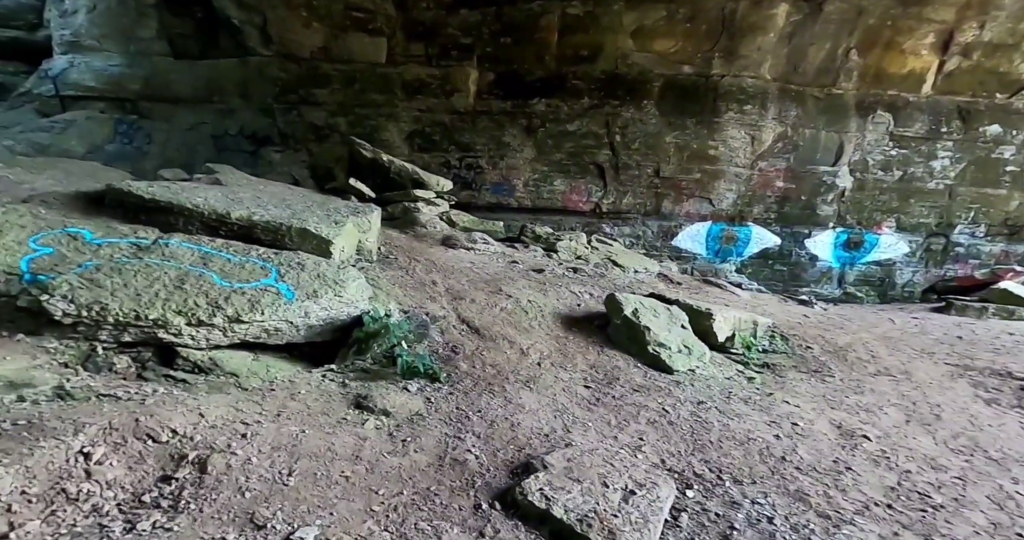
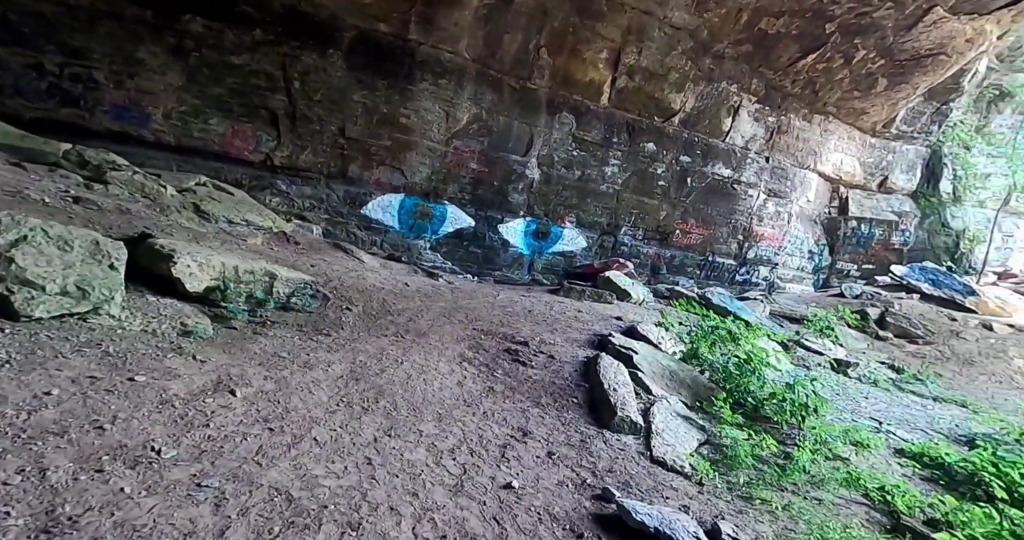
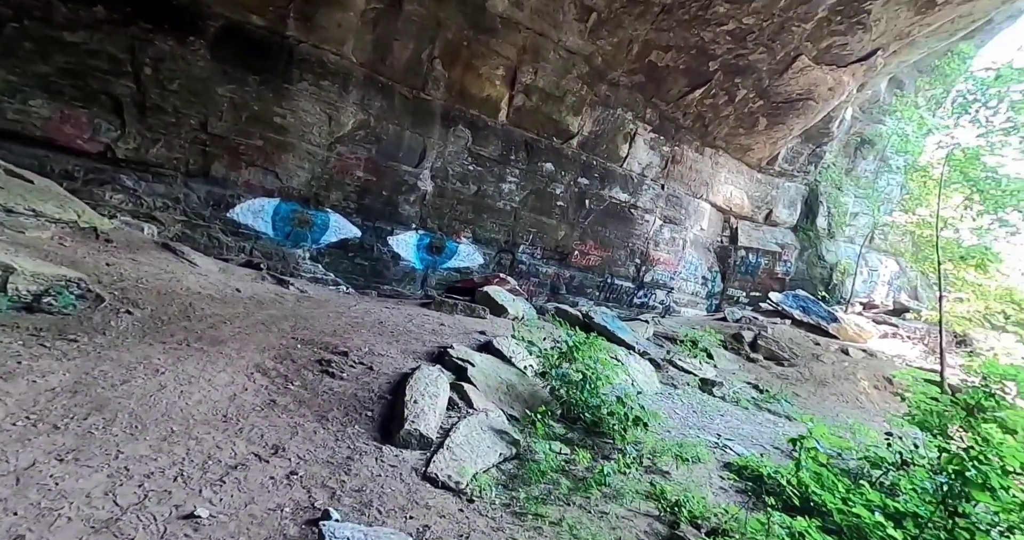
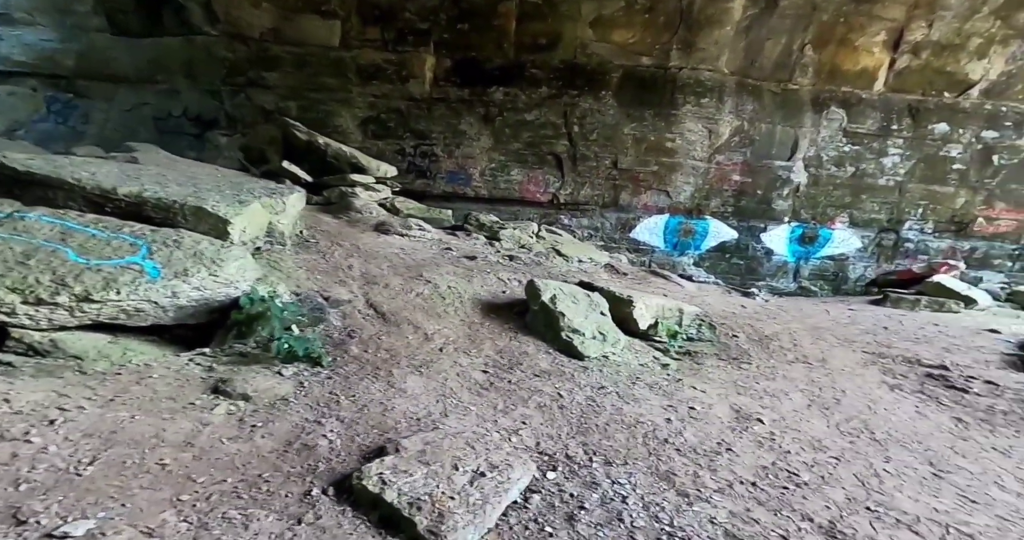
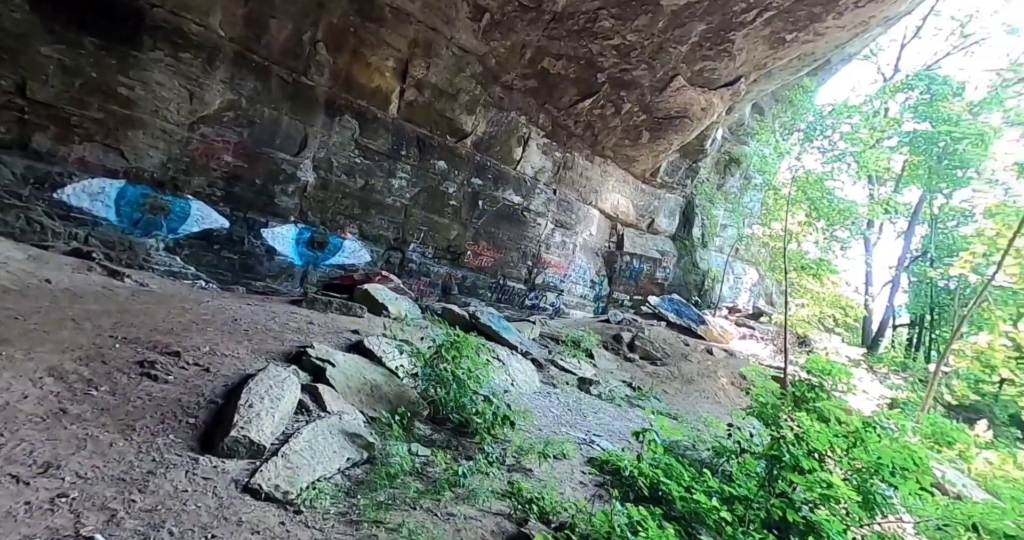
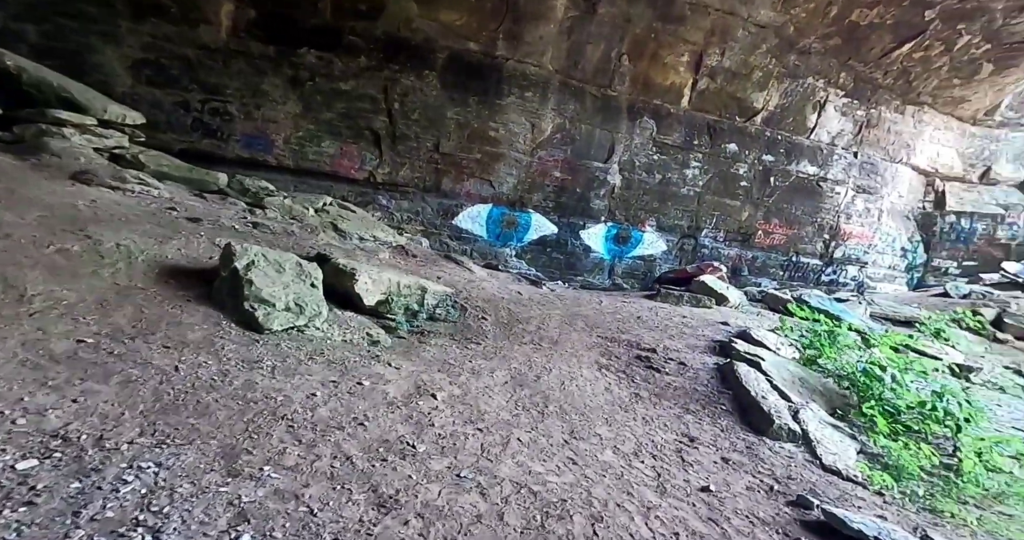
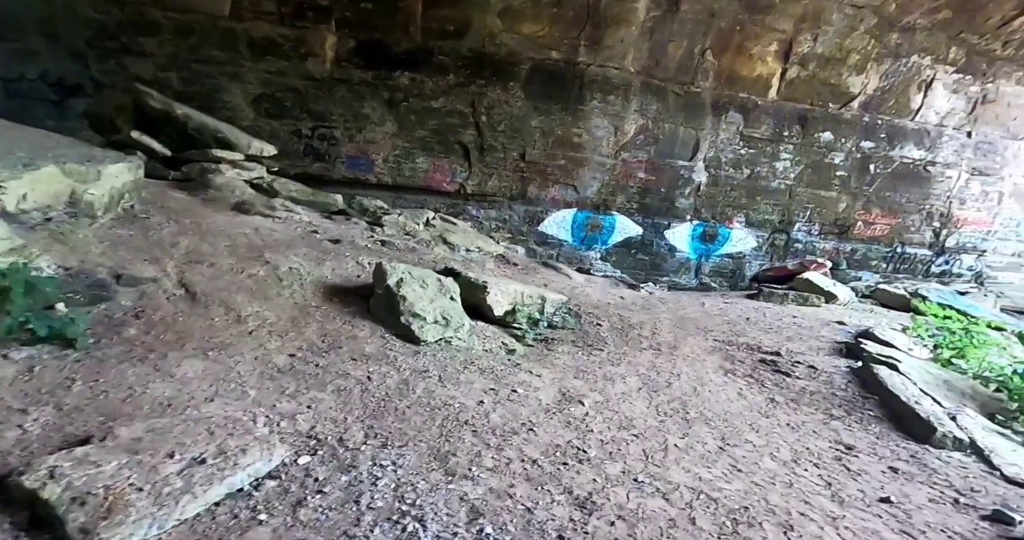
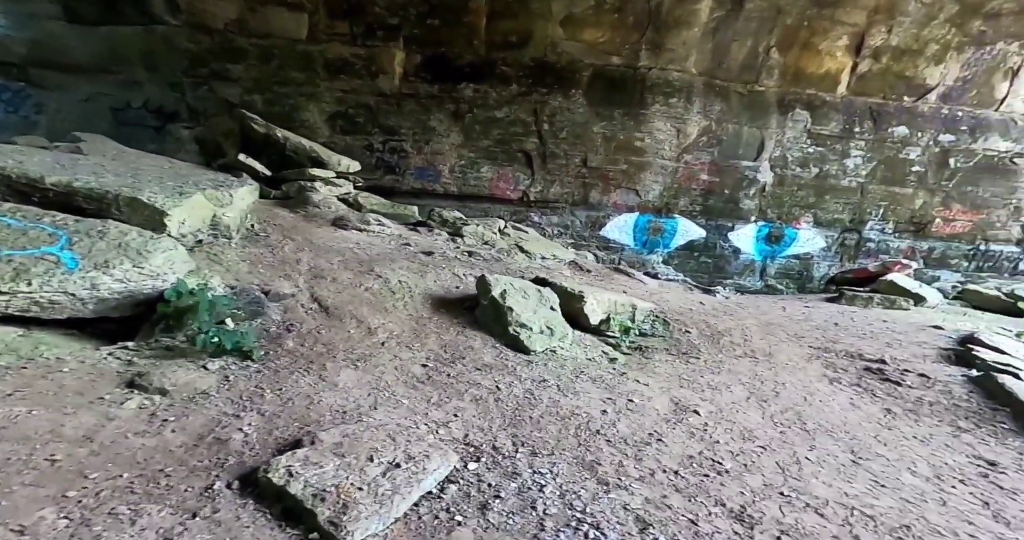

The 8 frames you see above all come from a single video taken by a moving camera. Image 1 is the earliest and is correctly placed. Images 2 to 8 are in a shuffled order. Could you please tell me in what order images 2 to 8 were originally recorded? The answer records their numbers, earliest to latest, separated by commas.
4, 8, 7, 6, 2, 3, 5
